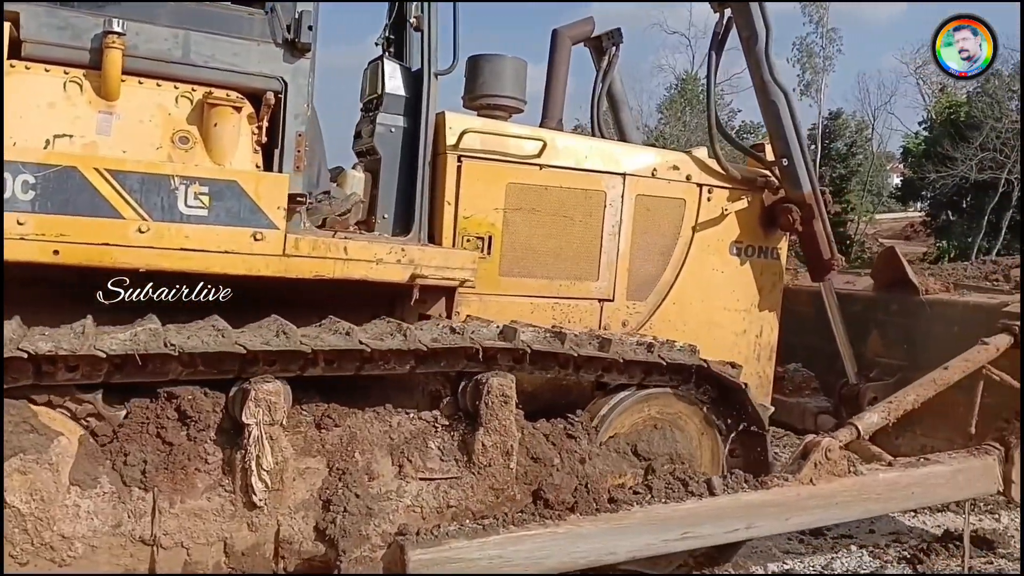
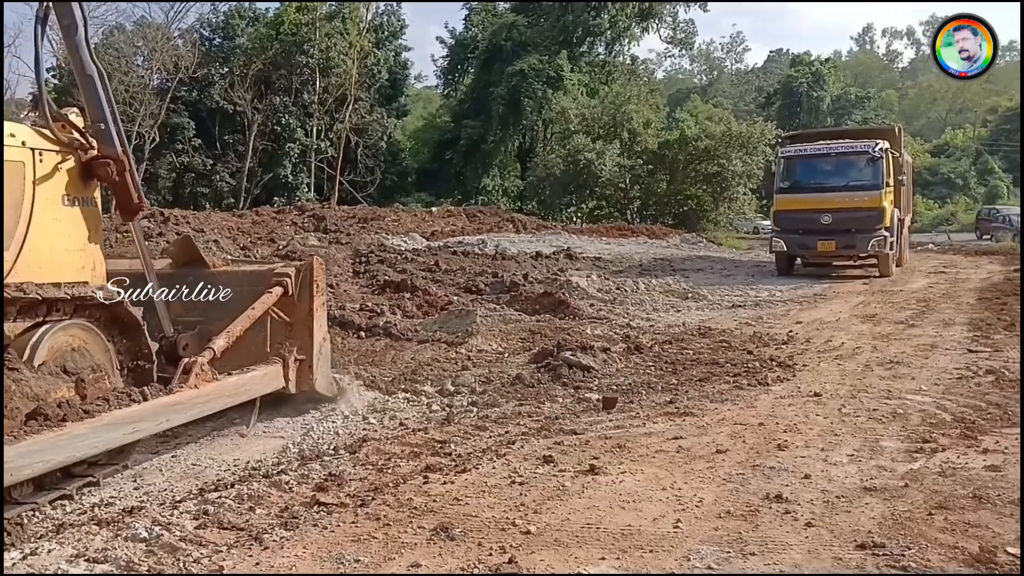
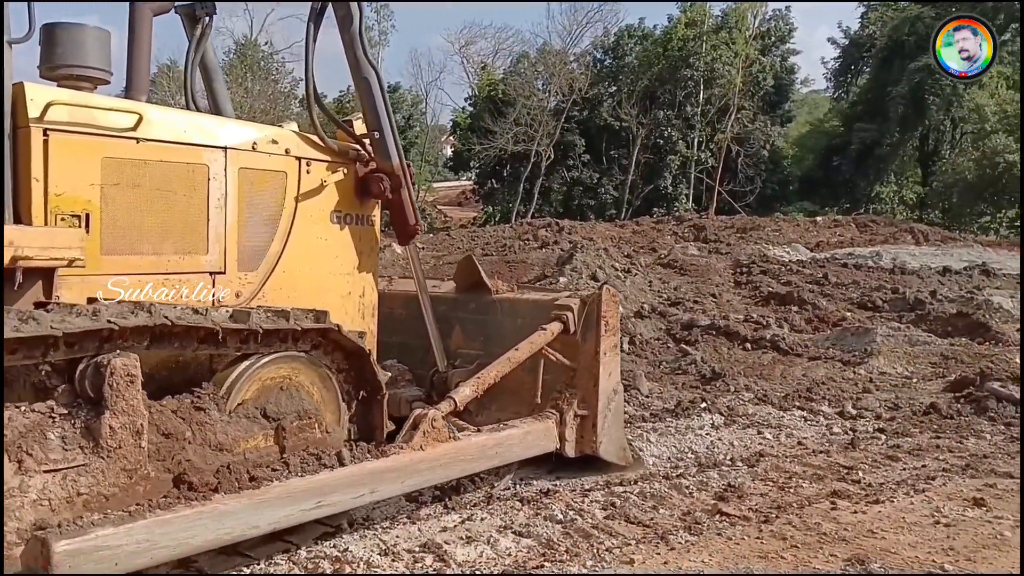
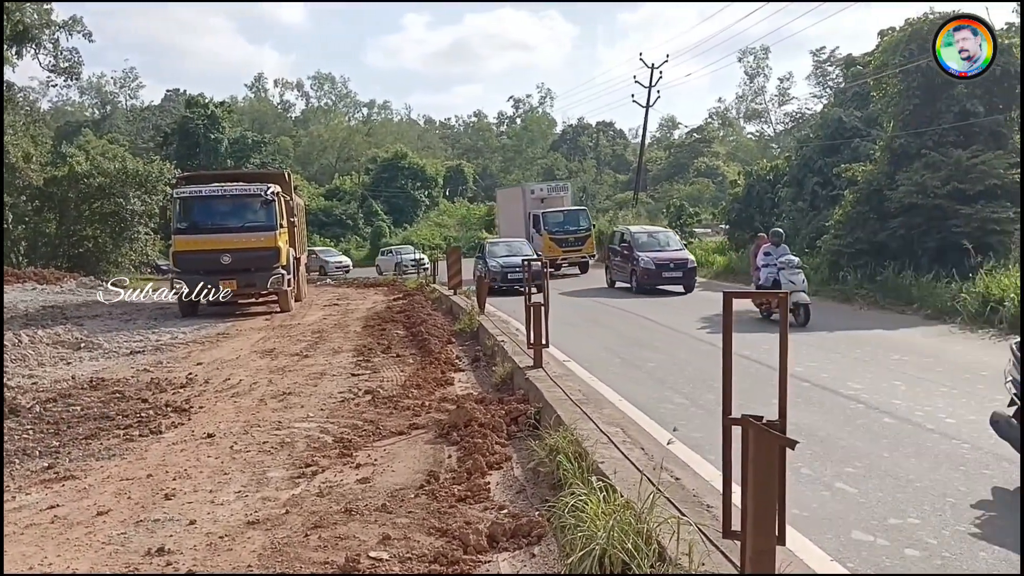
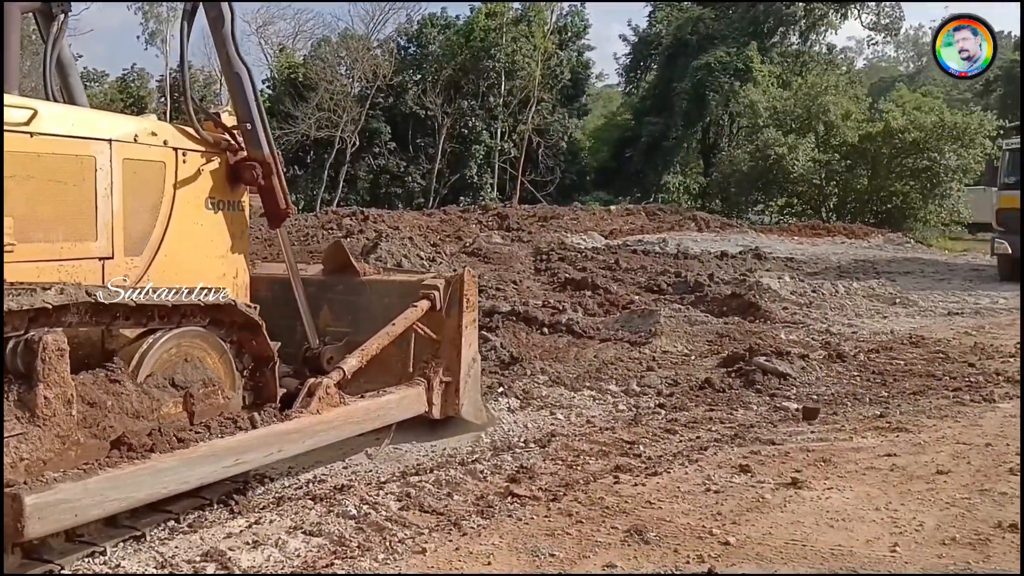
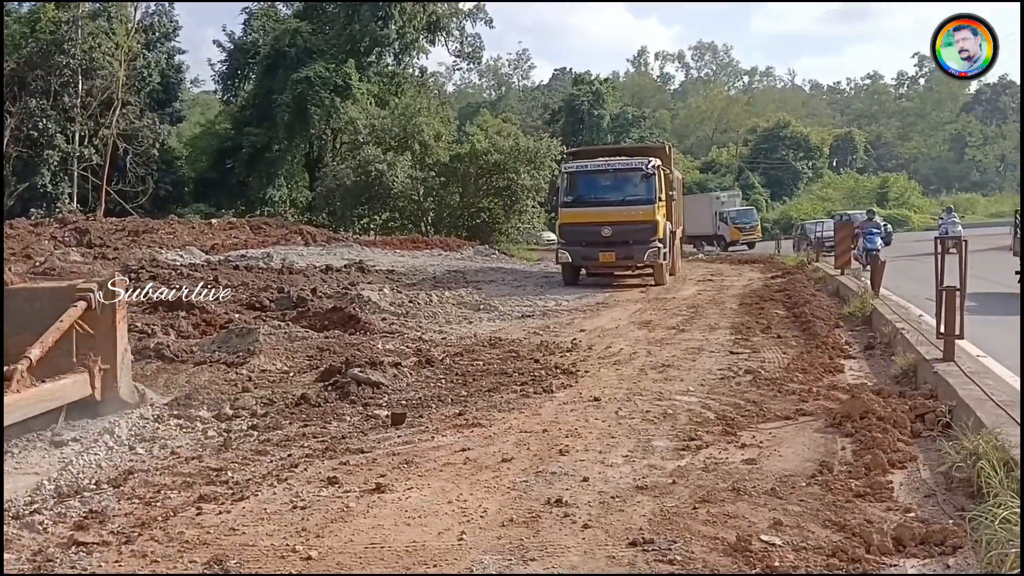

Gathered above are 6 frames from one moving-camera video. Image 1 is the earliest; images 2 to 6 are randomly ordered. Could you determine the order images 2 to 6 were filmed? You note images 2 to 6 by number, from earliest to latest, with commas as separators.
3, 5, 2, 6, 4
